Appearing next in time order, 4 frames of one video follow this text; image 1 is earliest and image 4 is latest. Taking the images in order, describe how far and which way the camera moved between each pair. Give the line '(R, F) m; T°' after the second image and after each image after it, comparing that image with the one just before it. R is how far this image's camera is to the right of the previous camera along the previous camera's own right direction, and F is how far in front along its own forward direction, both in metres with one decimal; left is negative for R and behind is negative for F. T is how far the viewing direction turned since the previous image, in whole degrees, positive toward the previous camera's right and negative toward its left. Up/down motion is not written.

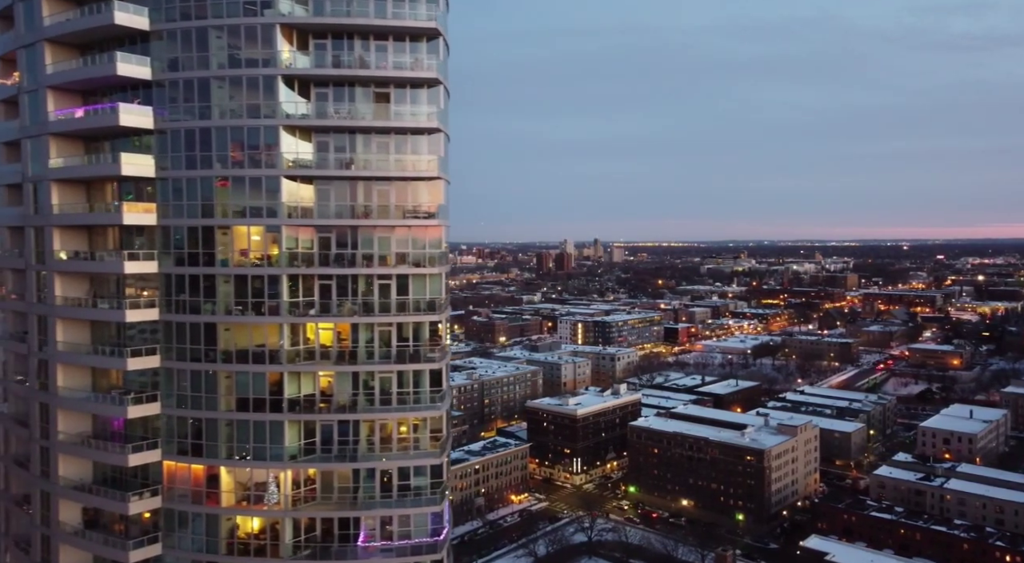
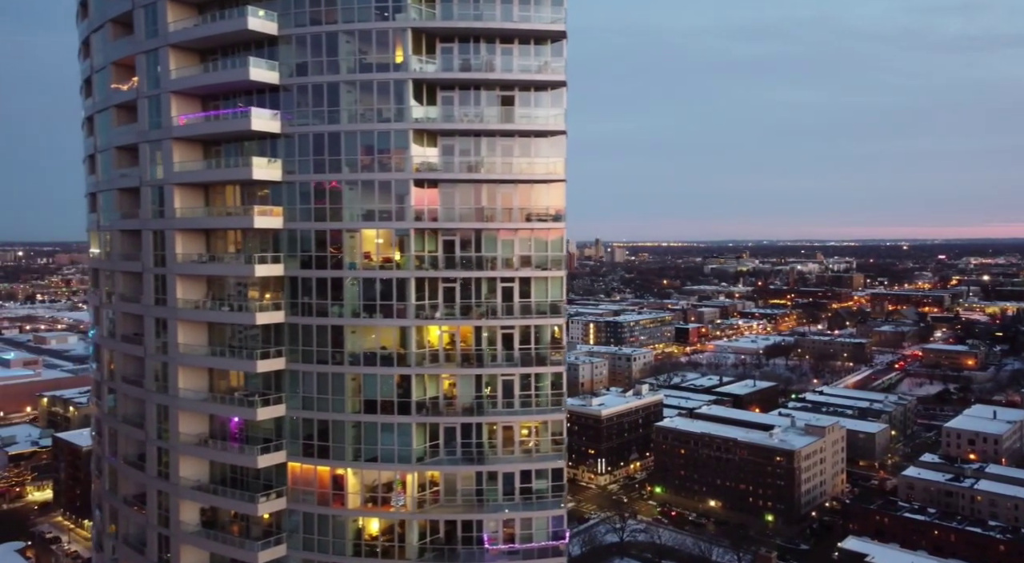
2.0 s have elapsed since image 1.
(-4.0, -0.1) m; -1°
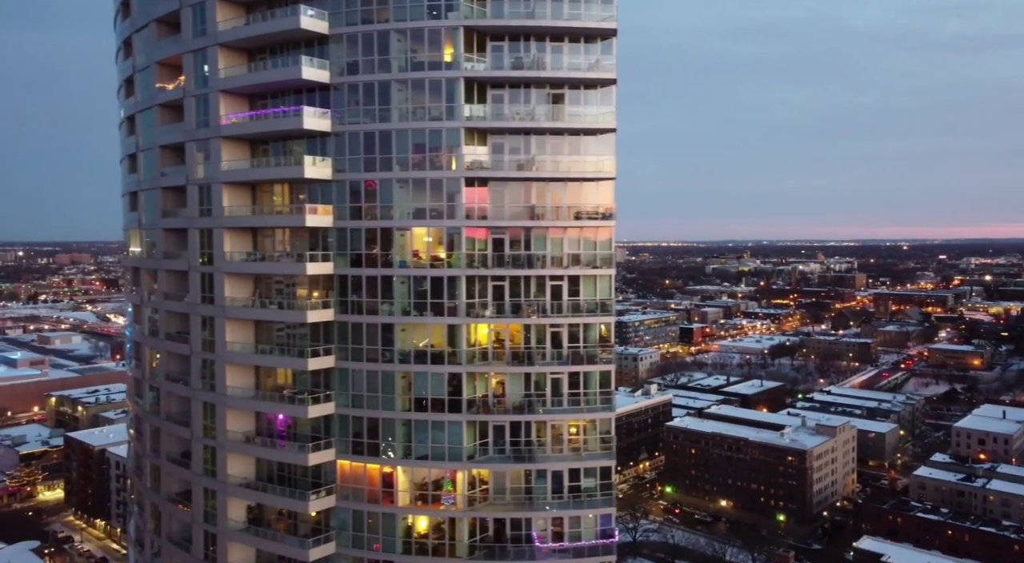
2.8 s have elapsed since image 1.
(-1.6, 0.0) m; 0°
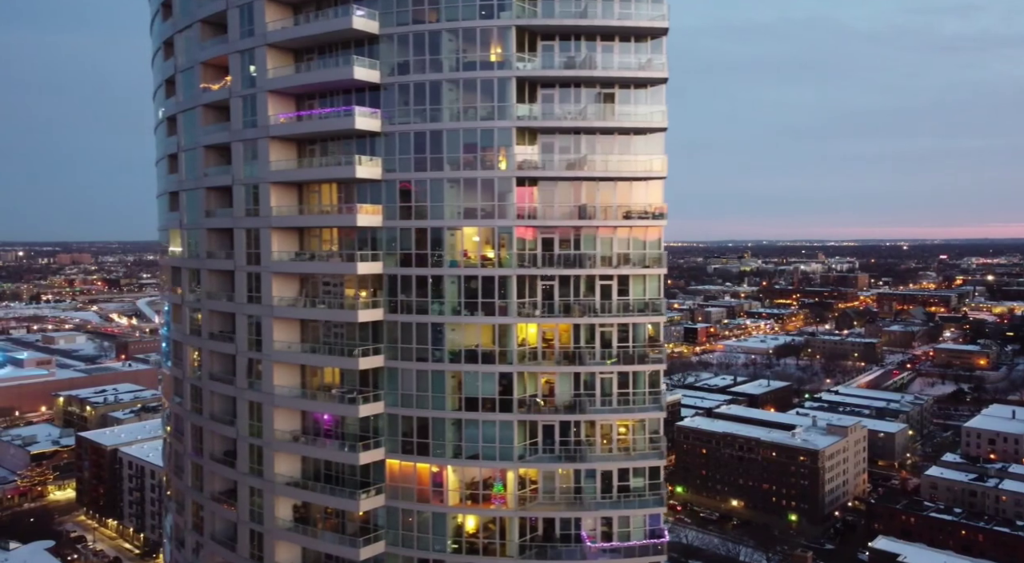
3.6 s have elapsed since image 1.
(-1.6, 0.0) m; 0°
